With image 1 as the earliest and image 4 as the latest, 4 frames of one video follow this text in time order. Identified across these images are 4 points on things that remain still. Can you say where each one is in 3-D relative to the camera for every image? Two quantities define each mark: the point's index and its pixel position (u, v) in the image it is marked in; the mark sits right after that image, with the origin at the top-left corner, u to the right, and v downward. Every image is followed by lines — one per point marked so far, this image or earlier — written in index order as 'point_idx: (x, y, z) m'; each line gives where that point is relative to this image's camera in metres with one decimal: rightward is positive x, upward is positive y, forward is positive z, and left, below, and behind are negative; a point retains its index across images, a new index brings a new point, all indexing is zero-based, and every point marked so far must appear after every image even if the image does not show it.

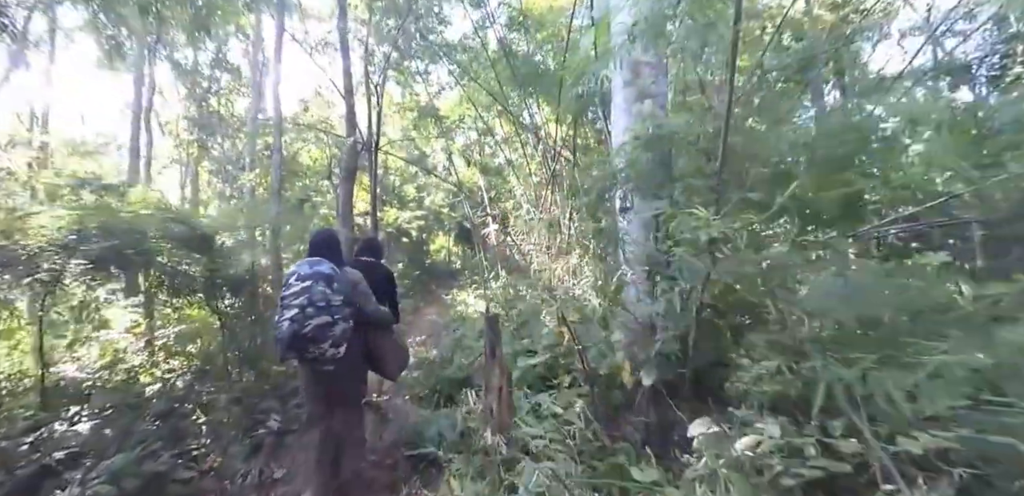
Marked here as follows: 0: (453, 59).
0: (-1.0, +3.1, +7.4) m
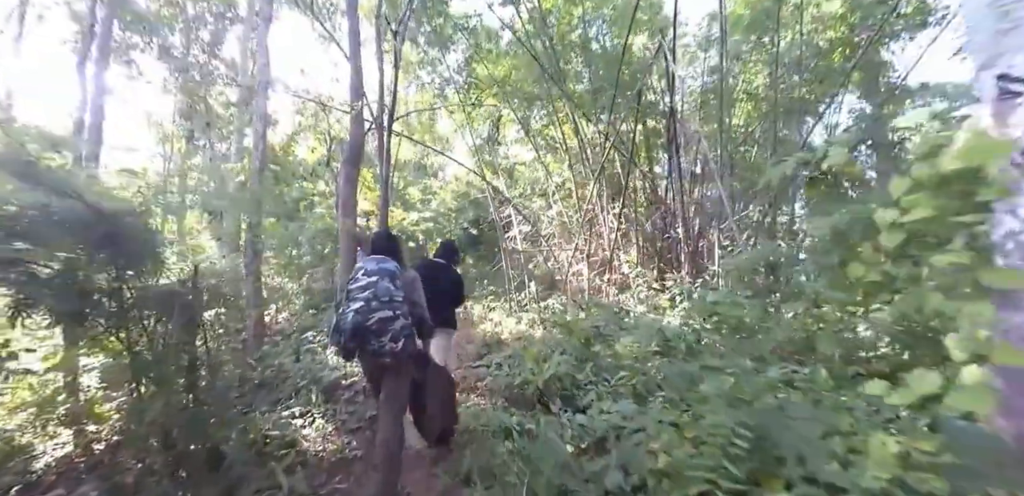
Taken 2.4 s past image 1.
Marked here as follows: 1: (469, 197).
0: (-0.5, +3.0, +6.3) m
1: (-0.9, +1.0, +8.6) m
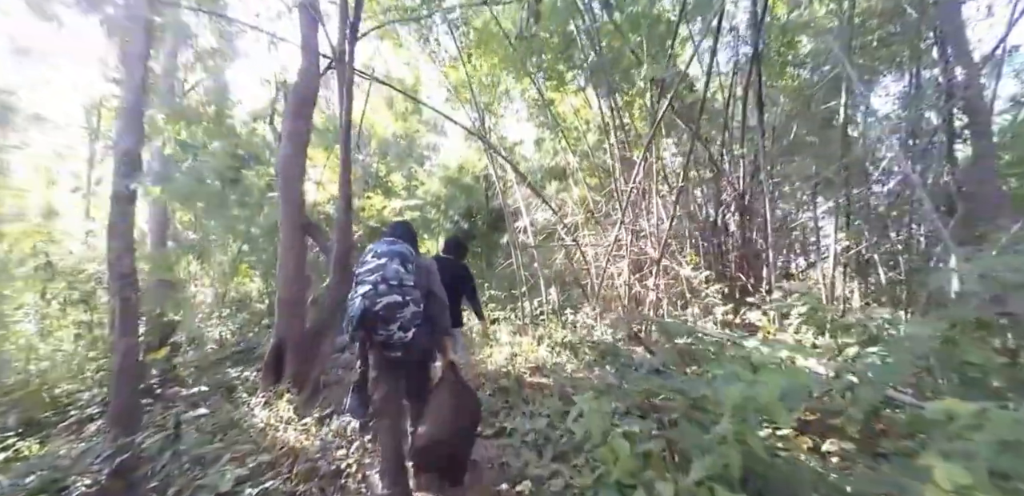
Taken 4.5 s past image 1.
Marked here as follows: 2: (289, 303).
0: (-0.4, +3.1, +4.9) m
1: (-0.9, +1.1, +7.3) m
2: (-1.3, -0.3, +2.6) m
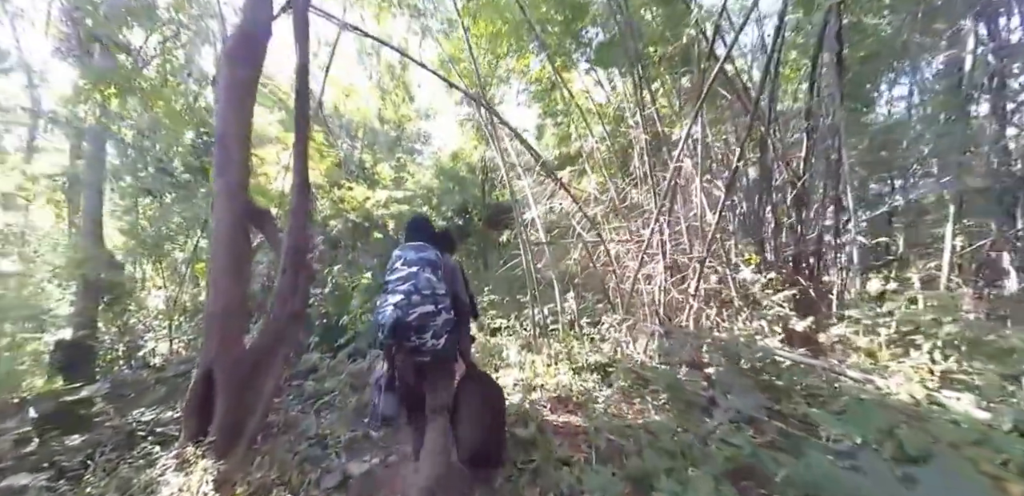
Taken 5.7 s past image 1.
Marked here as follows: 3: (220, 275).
0: (-0.4, +3.1, +4.2) m
1: (-0.9, +1.1, +6.5) m
2: (-1.2, -0.3, +1.8) m
3: (-1.2, -0.1, +1.9) m
